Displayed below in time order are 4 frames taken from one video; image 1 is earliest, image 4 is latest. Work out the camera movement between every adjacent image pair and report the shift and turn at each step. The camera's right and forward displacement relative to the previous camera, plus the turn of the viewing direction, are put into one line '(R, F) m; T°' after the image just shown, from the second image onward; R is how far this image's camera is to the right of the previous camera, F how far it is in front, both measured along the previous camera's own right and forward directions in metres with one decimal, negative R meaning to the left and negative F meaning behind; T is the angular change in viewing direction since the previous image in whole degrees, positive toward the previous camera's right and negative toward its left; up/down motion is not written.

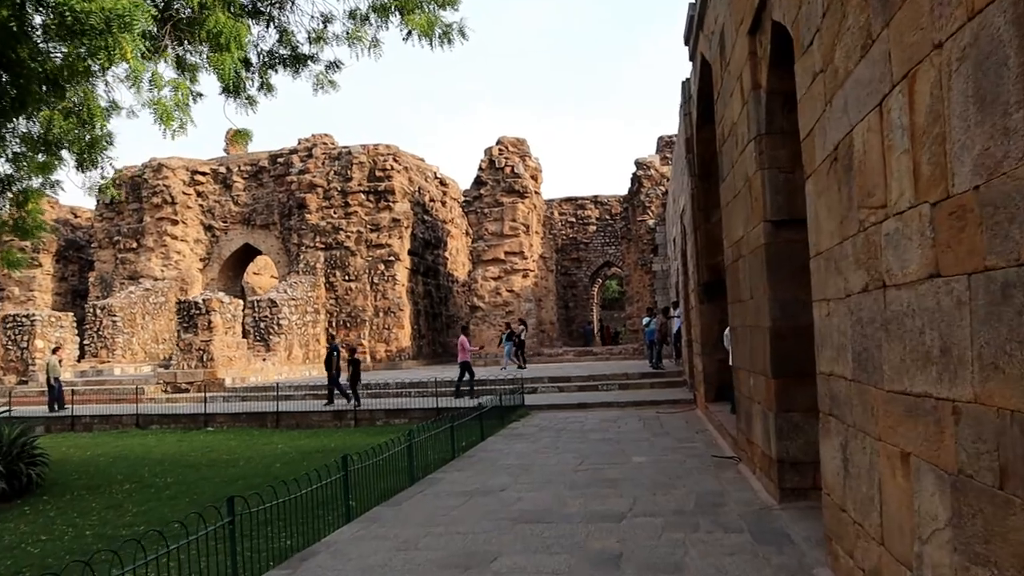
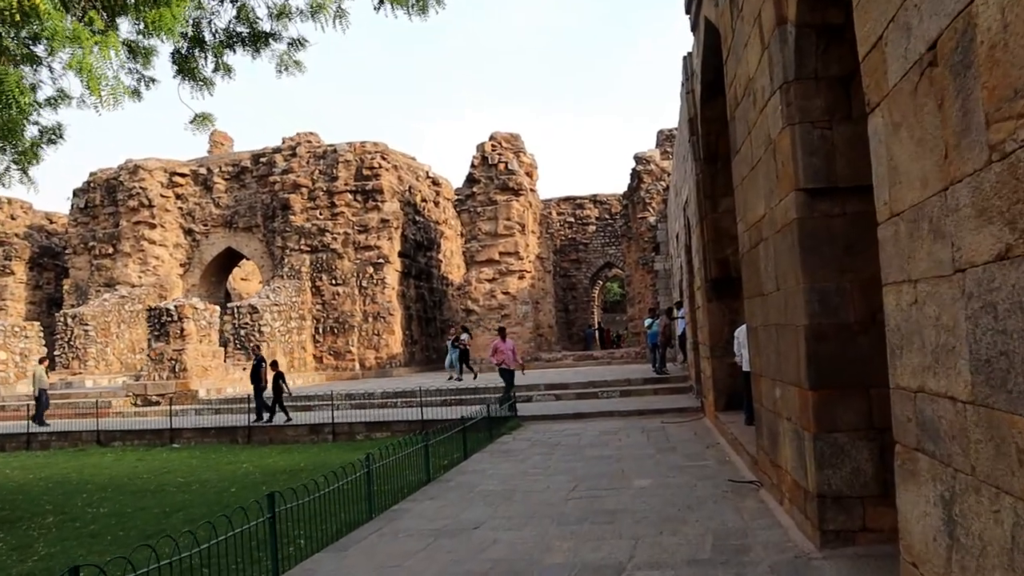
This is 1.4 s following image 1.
(+0.2, +0.9) m; 0°
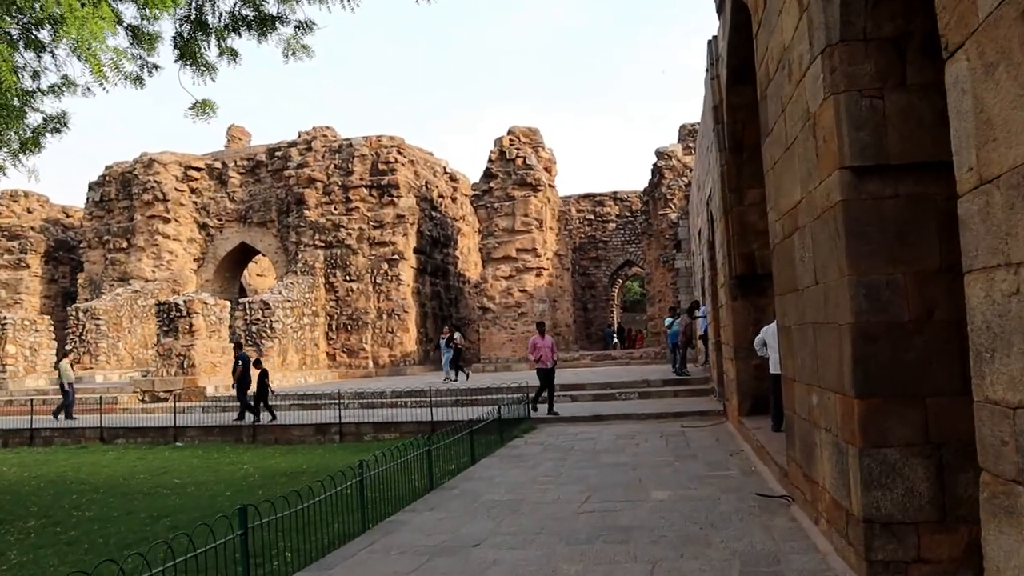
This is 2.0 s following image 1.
(+0.1, +0.4) m; -1°
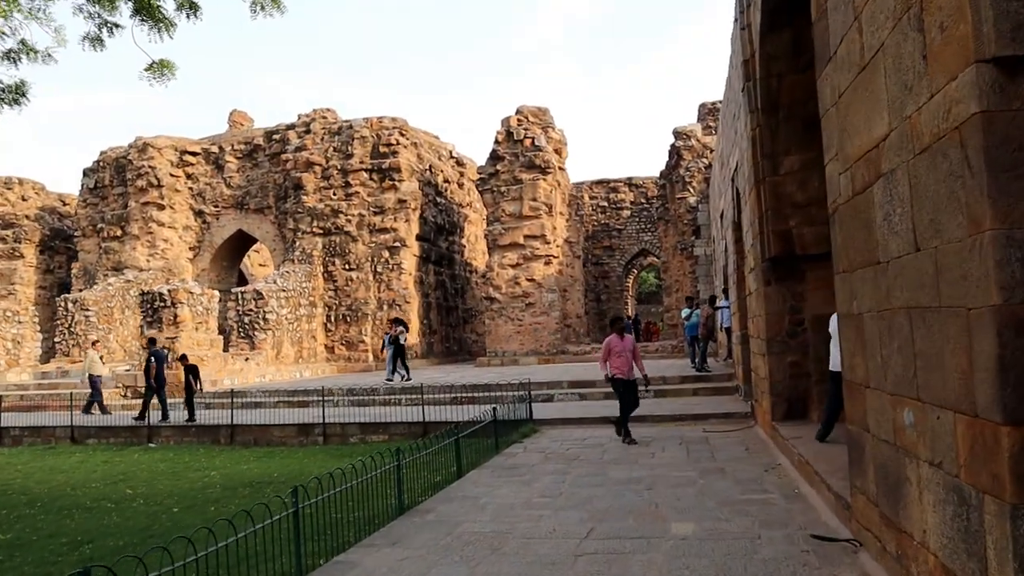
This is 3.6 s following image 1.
(+0.2, +1.0) m; -1°
